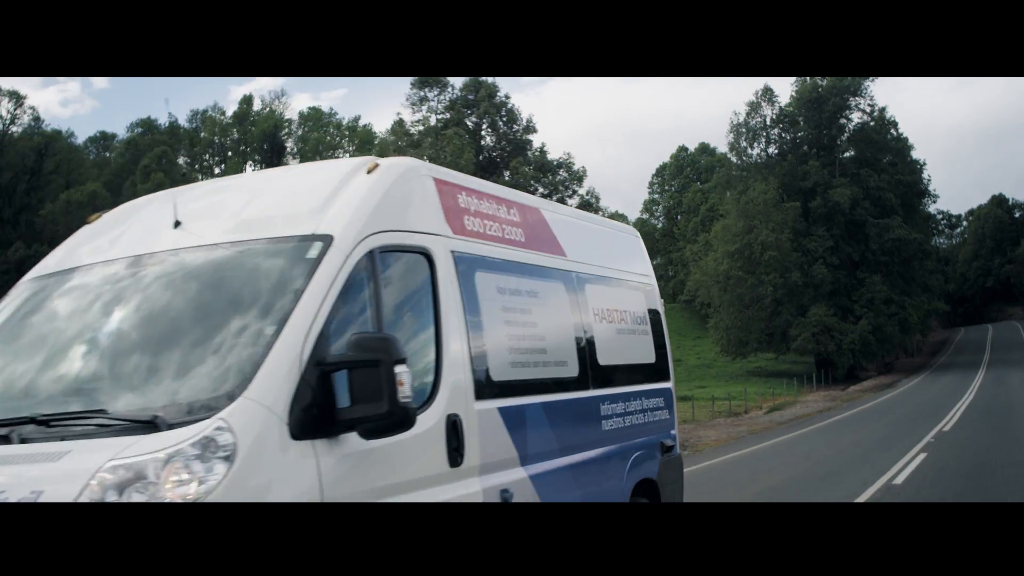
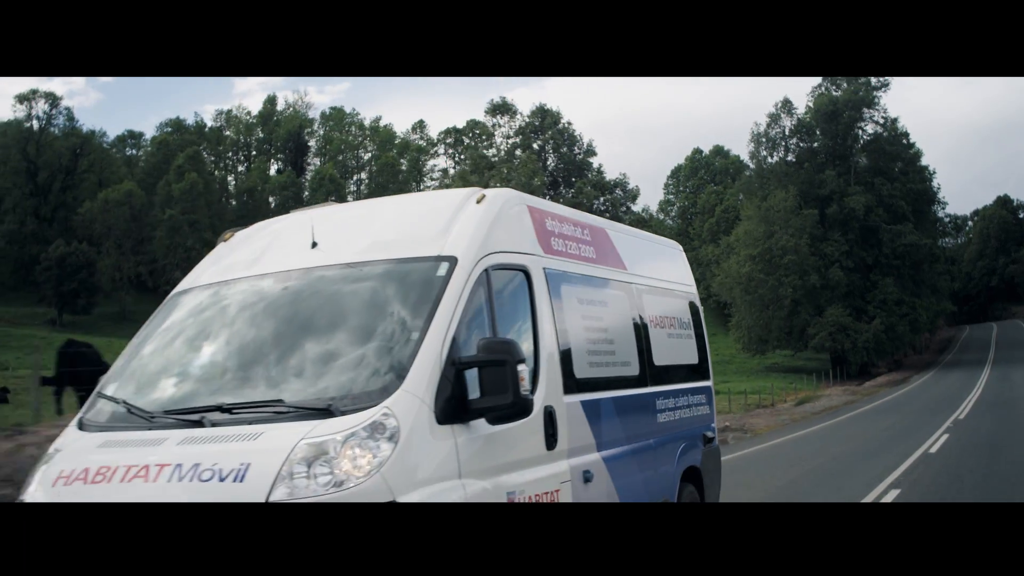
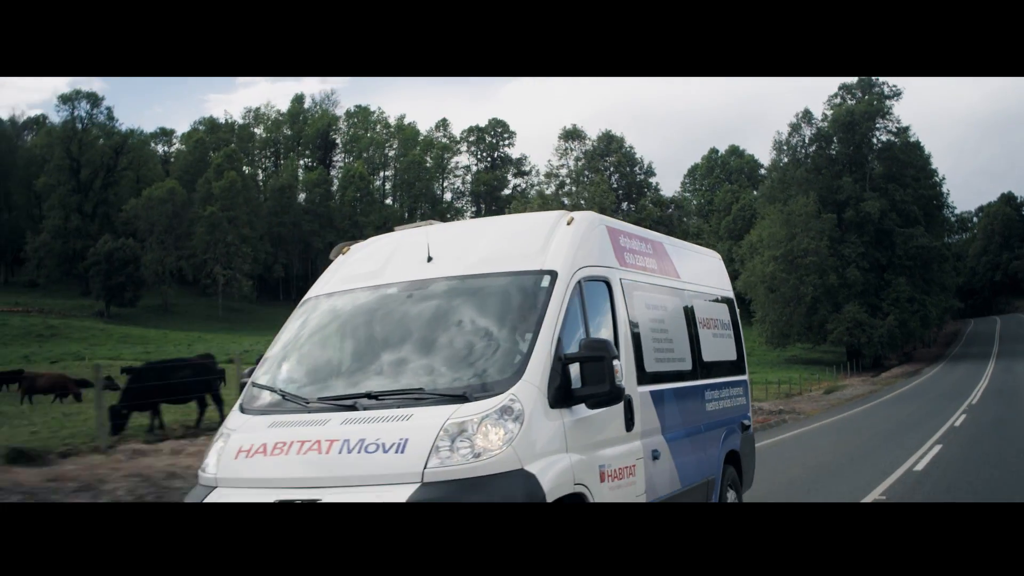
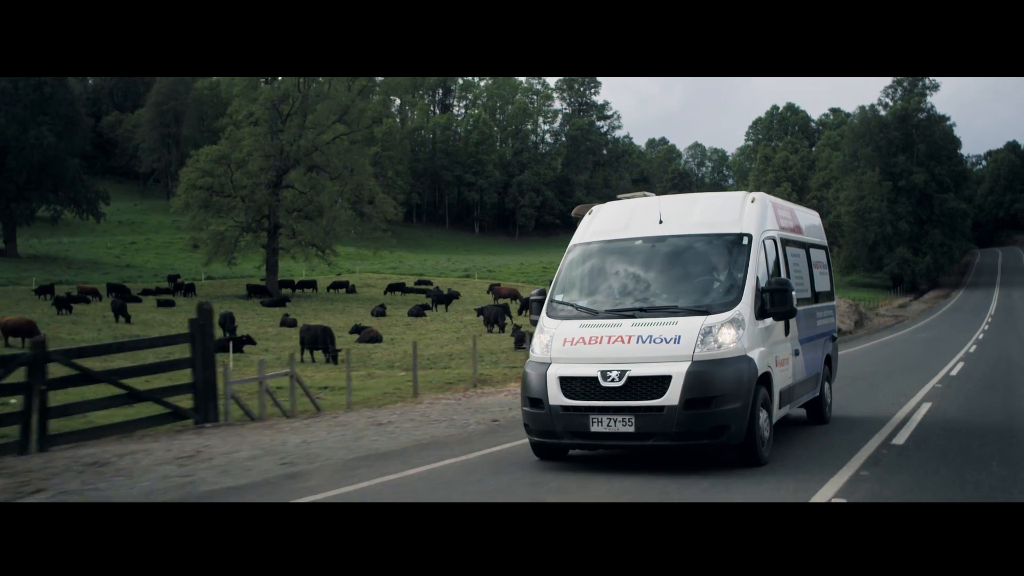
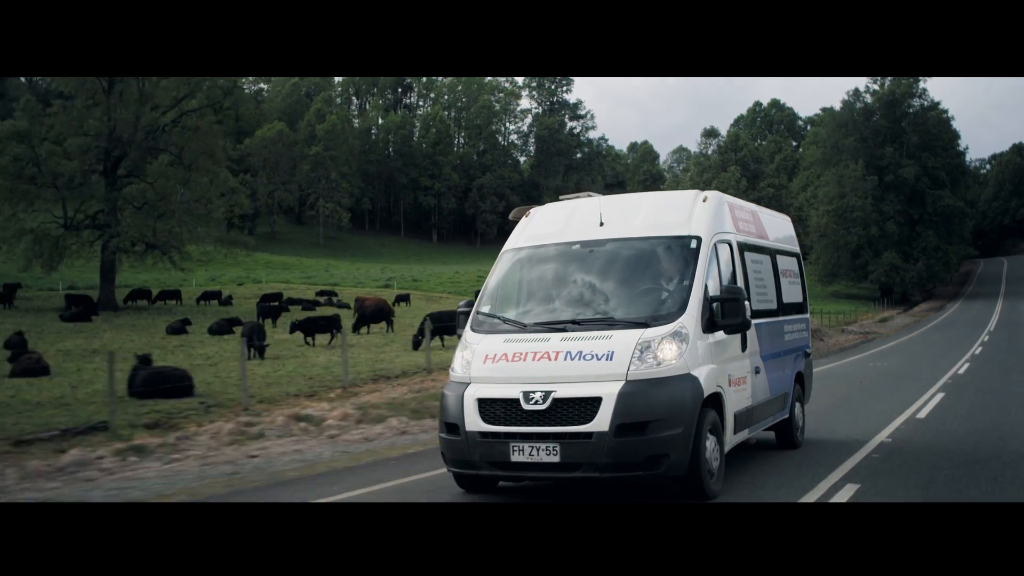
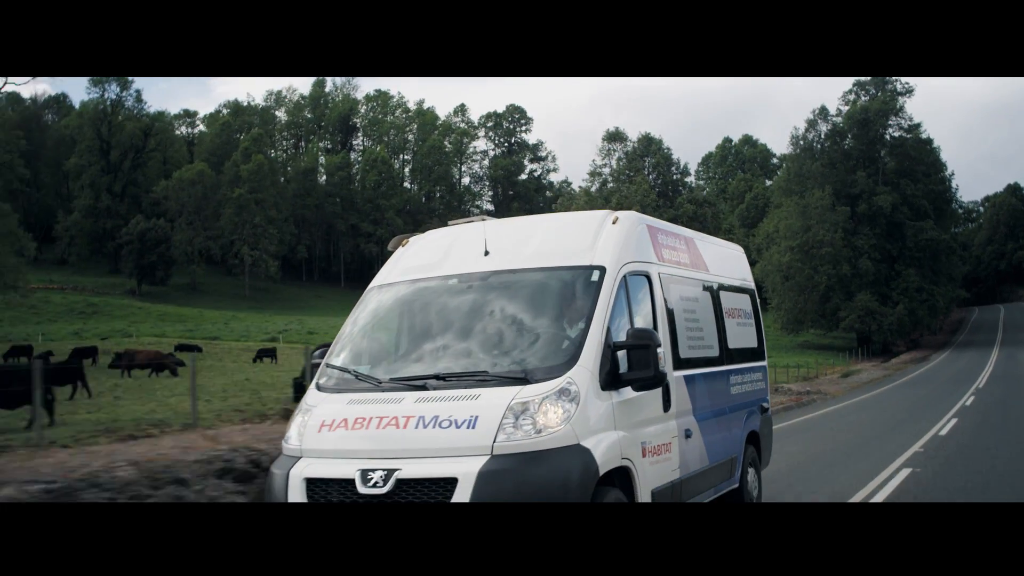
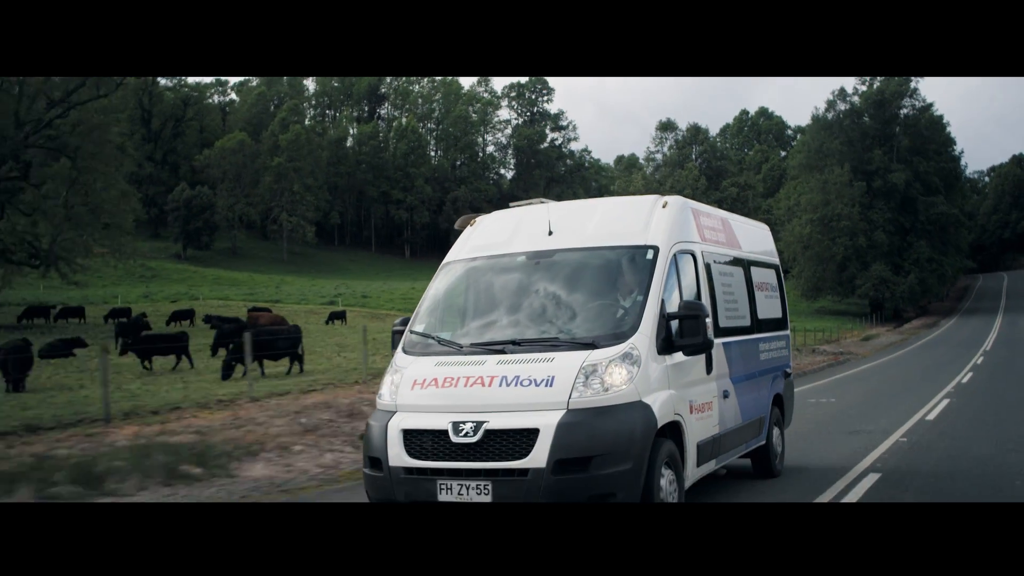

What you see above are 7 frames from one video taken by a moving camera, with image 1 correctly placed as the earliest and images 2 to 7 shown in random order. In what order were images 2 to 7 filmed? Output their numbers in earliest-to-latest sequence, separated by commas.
2, 3, 6, 7, 5, 4
